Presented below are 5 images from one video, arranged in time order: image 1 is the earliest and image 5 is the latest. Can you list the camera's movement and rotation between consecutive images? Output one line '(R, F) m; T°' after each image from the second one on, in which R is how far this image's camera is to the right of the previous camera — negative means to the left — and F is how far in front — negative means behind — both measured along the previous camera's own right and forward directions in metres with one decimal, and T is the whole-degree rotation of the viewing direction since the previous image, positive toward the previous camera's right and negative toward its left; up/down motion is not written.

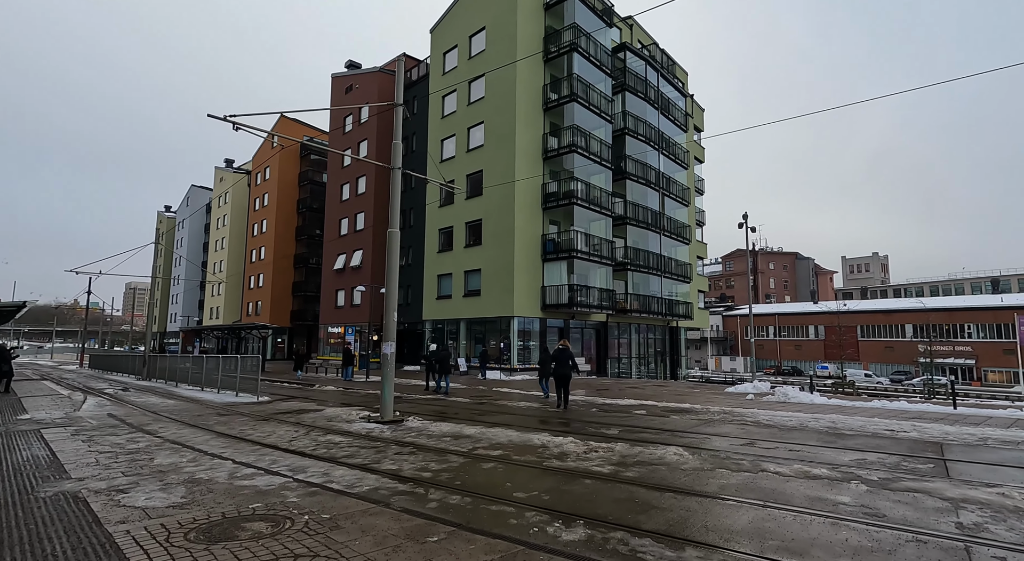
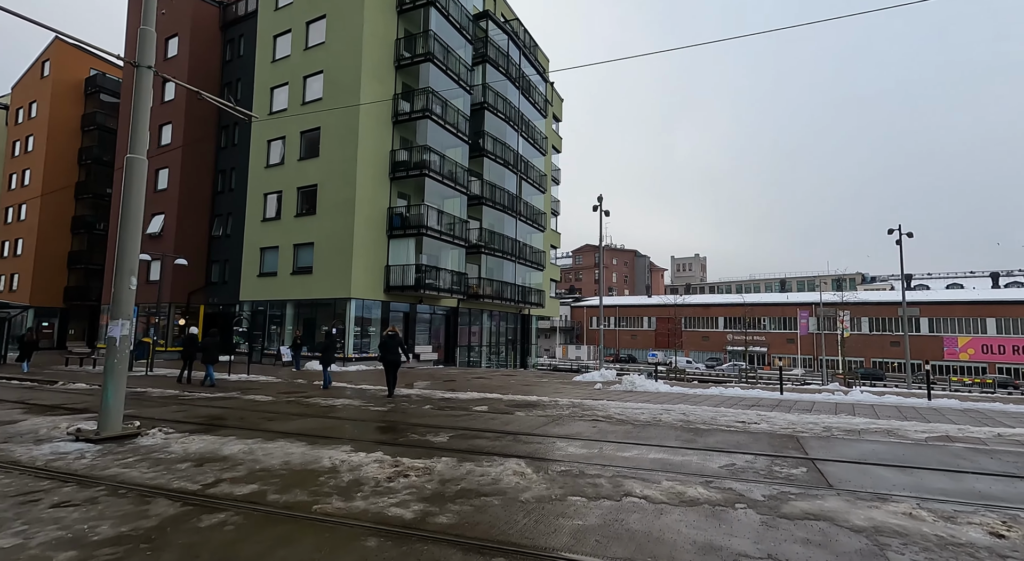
(+0.8, +2.3) m; +15°
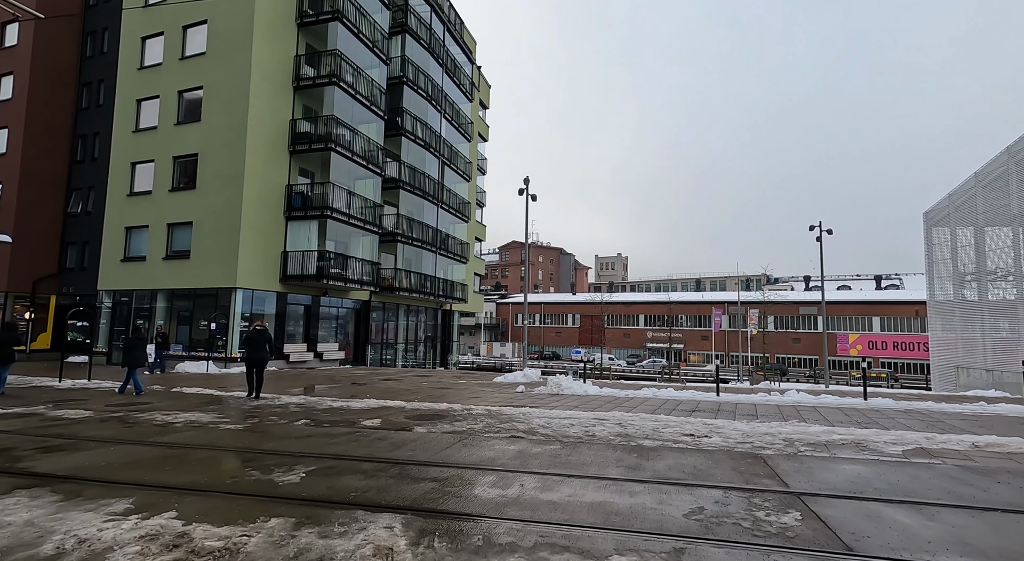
(+0.4, +2.1) m; +8°
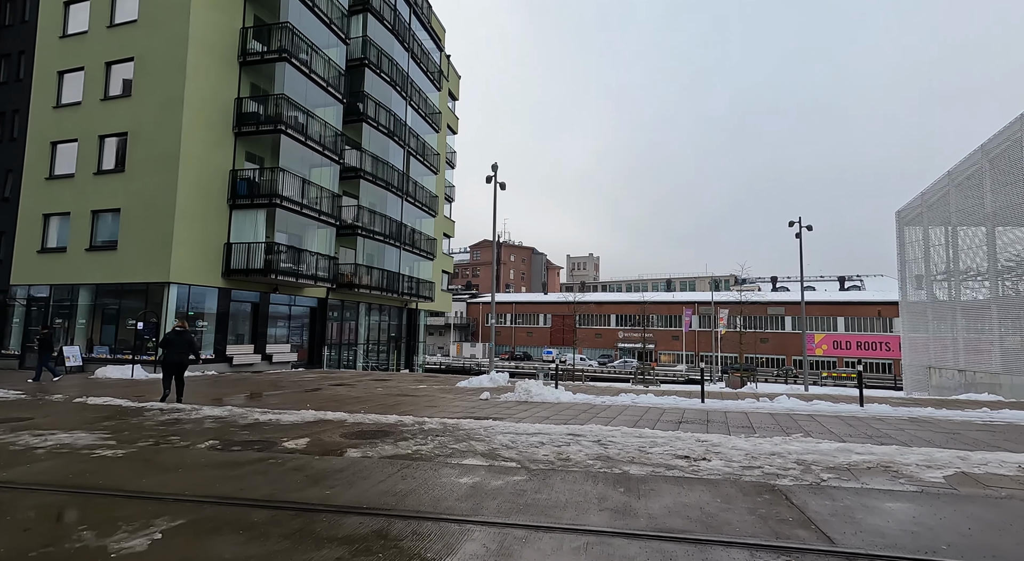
(+0.2, +1.5) m; +3°
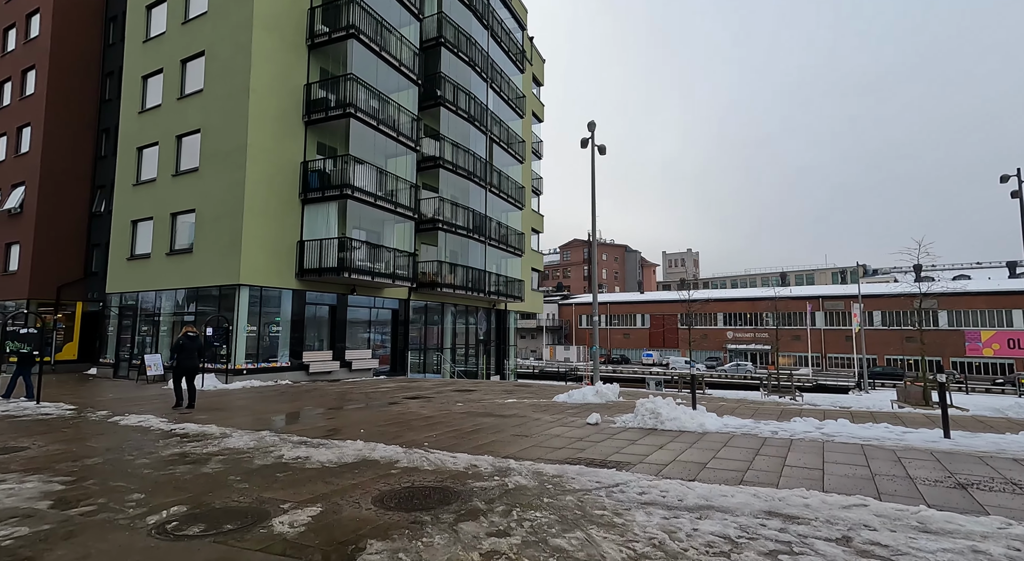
(-0.4, +3.3) m; -10°
